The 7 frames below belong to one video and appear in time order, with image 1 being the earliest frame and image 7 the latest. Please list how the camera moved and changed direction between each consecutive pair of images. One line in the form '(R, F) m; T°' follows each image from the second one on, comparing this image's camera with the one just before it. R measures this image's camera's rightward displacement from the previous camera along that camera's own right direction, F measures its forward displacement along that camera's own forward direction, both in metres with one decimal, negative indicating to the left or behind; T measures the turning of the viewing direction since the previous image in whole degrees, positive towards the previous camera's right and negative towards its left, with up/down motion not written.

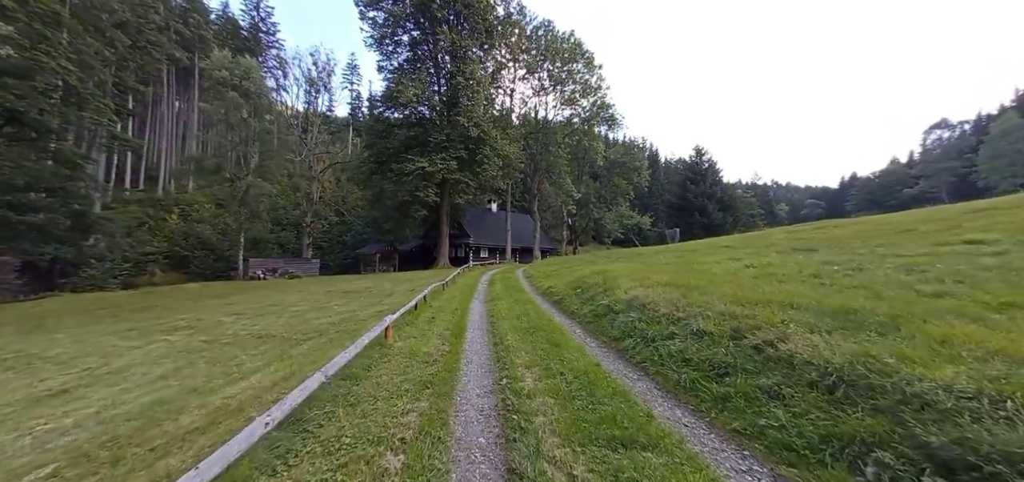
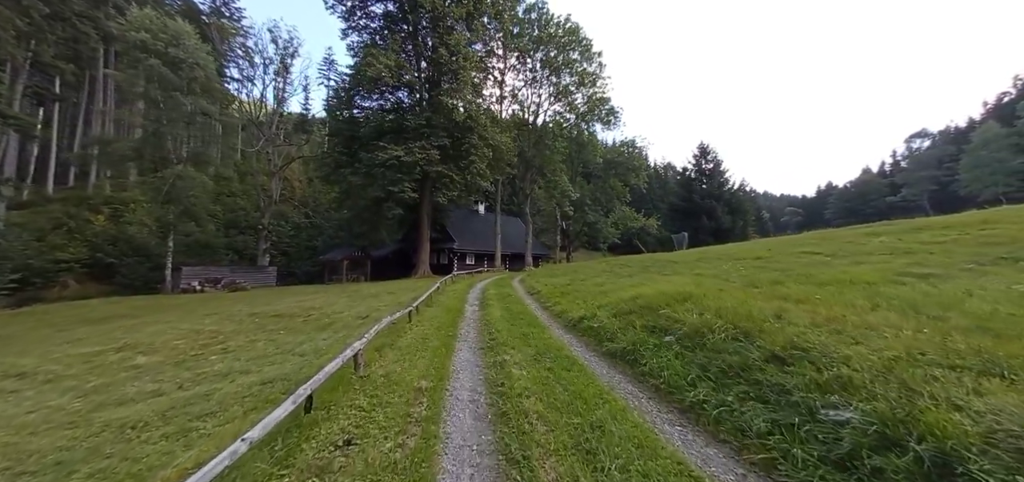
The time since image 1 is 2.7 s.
(-0.5, +4.9) m; +3°
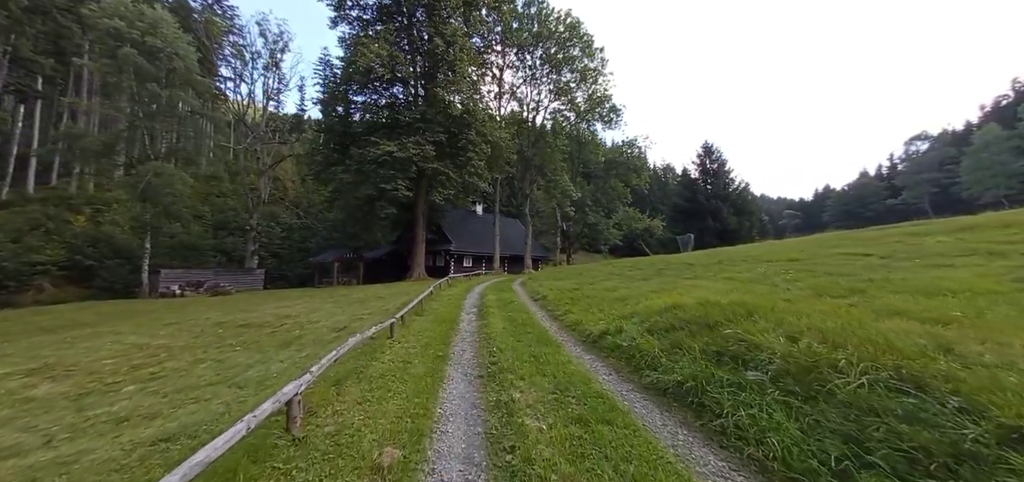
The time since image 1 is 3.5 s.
(-0.1, +1.5) m; 0°
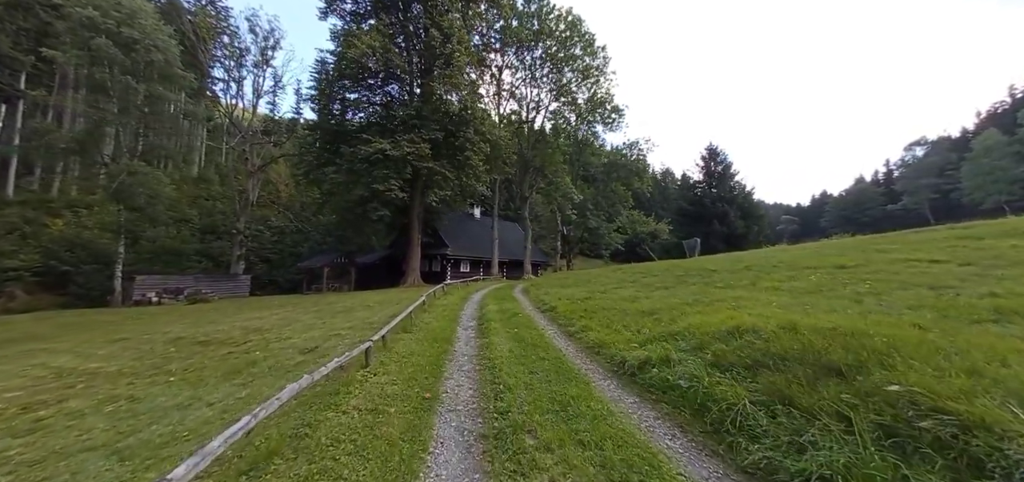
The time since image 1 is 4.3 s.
(-0.2, +1.5) m; 0°
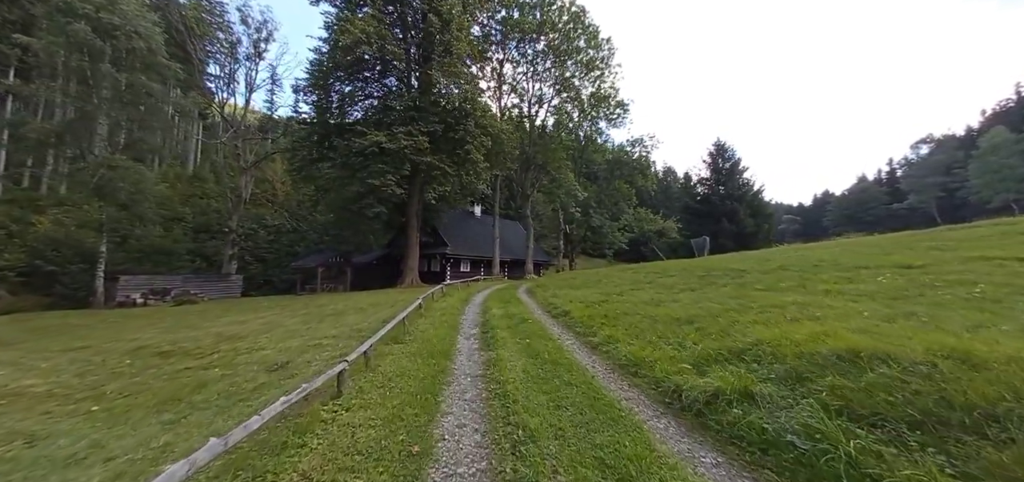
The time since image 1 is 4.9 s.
(-0.2, +1.3) m; 0°
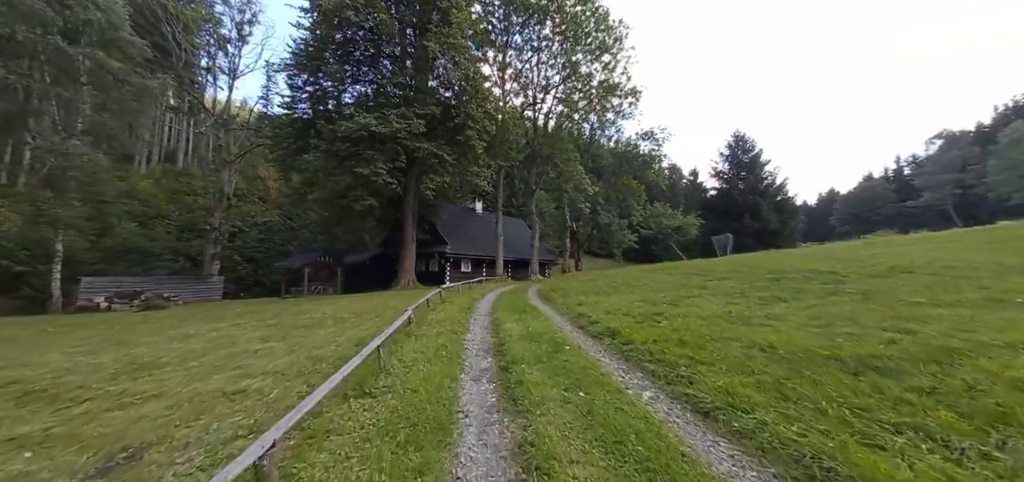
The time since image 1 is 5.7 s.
(-0.5, +2.8) m; 0°
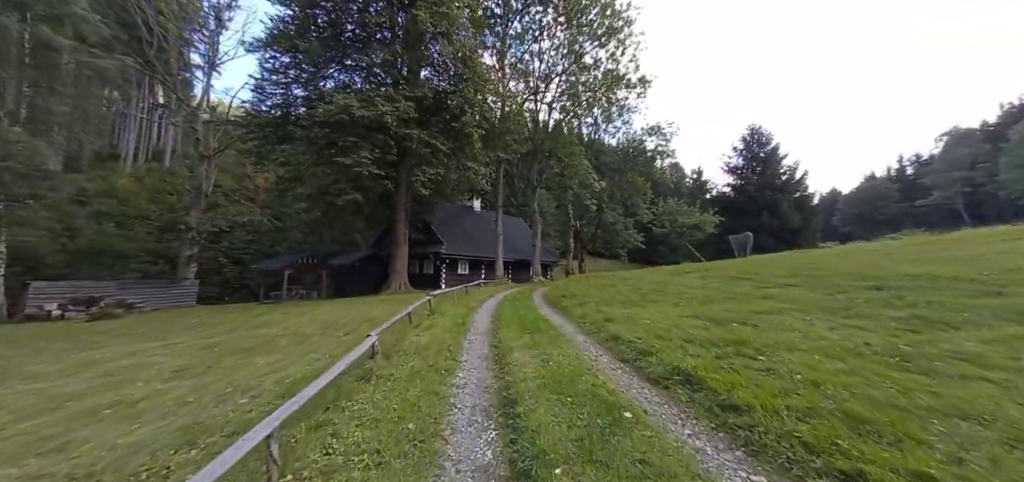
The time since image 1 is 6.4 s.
(-0.2, +2.6) m; 0°
